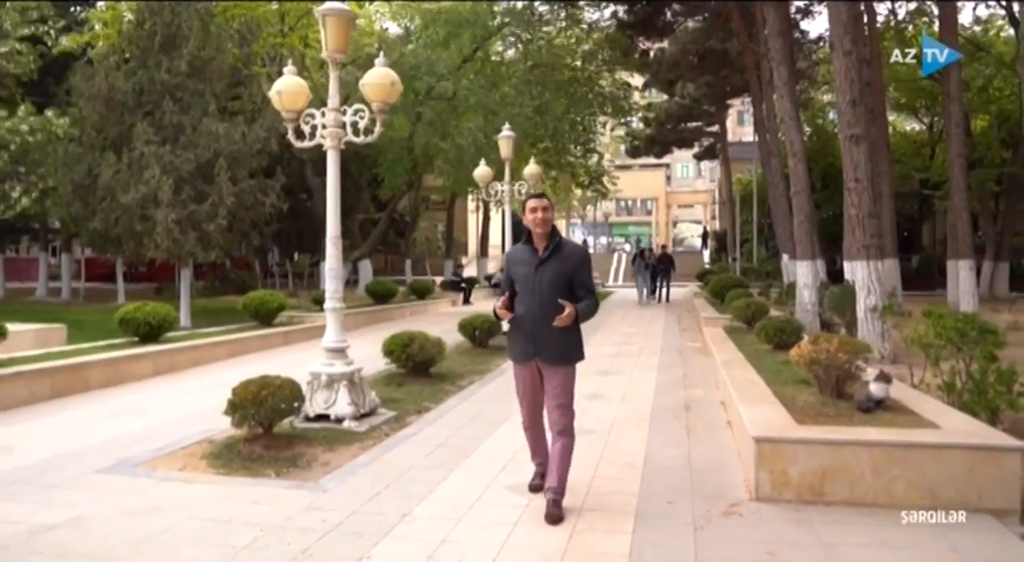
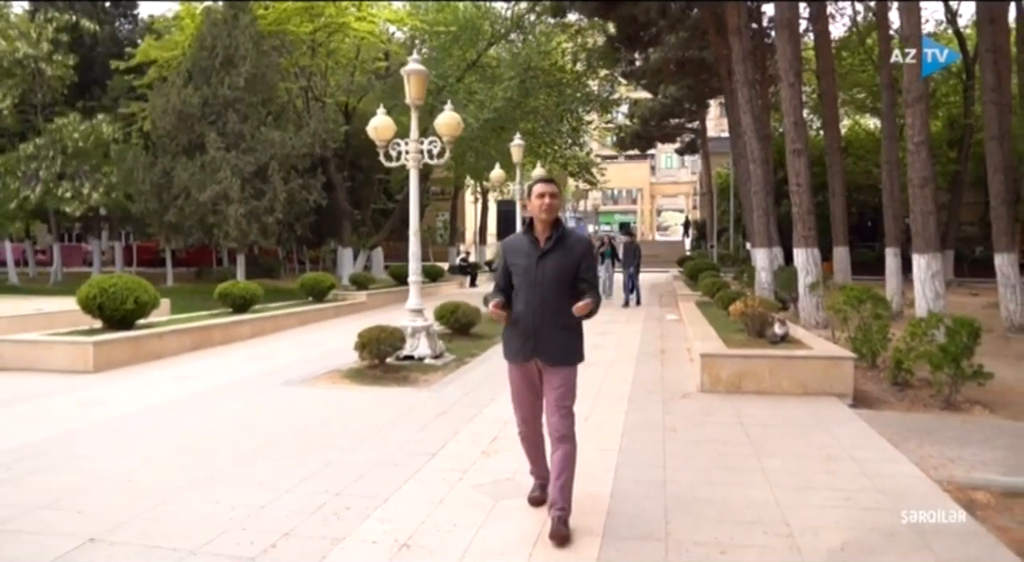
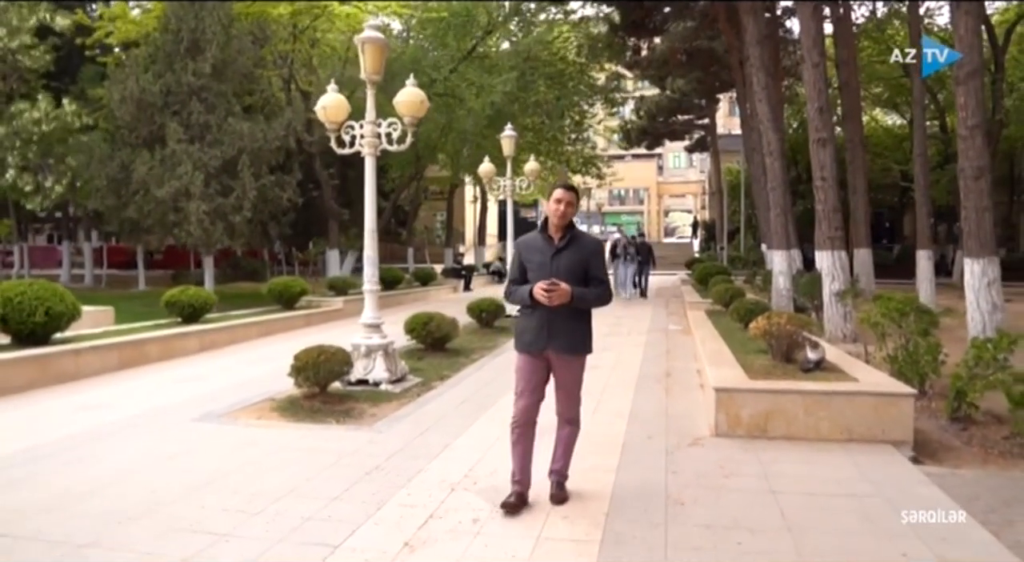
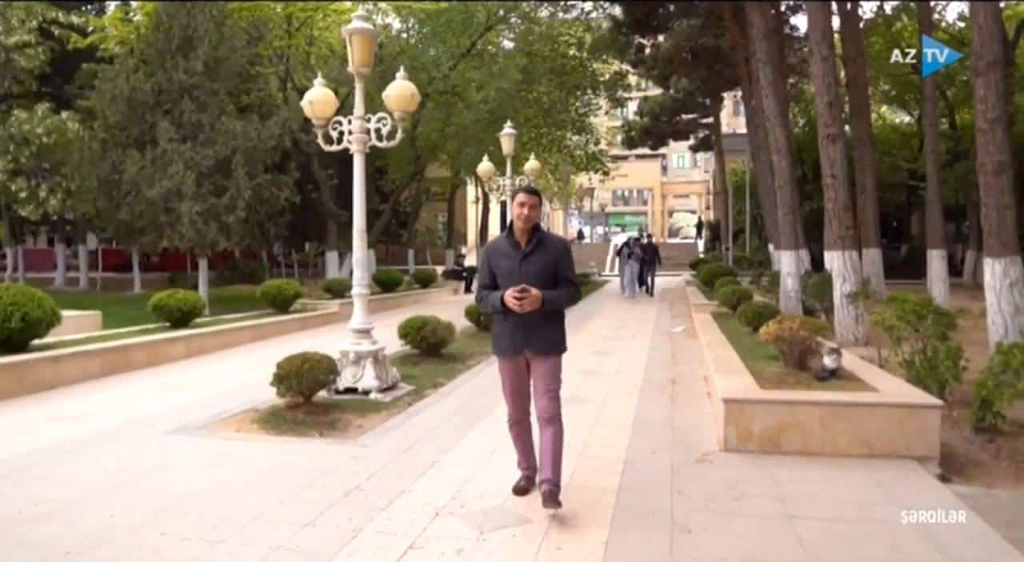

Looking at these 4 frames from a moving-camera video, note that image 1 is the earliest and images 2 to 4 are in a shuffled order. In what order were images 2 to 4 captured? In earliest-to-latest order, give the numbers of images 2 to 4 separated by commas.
4, 3, 2
